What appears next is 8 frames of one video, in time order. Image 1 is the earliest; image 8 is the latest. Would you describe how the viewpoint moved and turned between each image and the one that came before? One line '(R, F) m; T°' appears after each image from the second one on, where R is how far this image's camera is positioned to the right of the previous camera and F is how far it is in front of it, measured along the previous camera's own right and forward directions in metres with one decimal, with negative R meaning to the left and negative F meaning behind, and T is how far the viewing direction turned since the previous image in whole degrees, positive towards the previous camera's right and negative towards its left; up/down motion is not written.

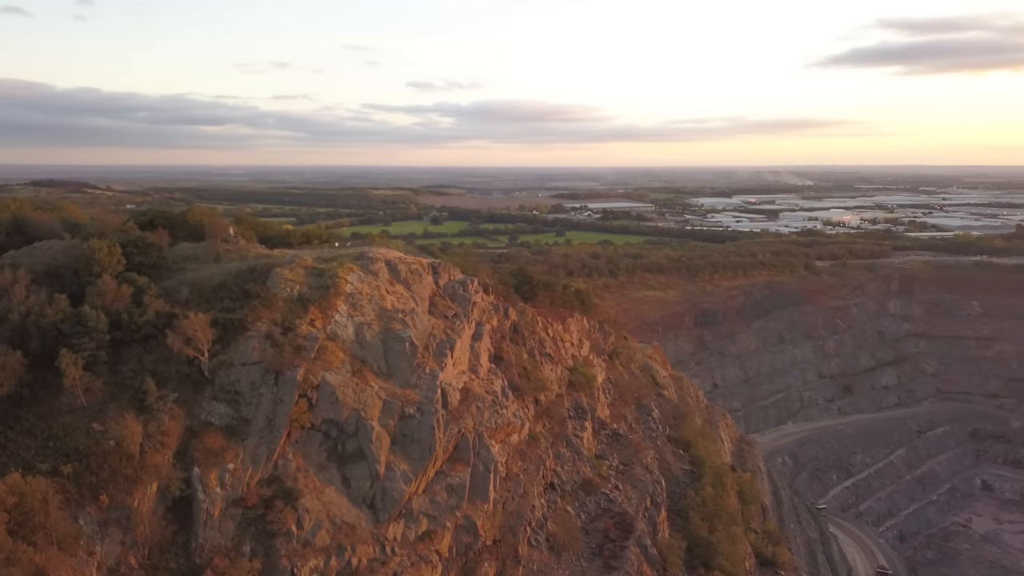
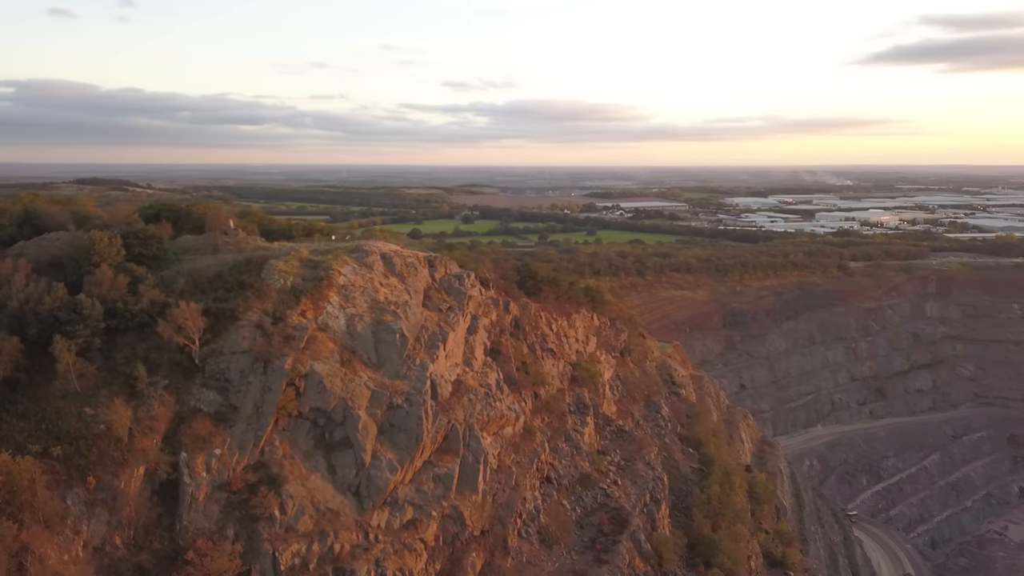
(+0.6, 0.0) m; -2°
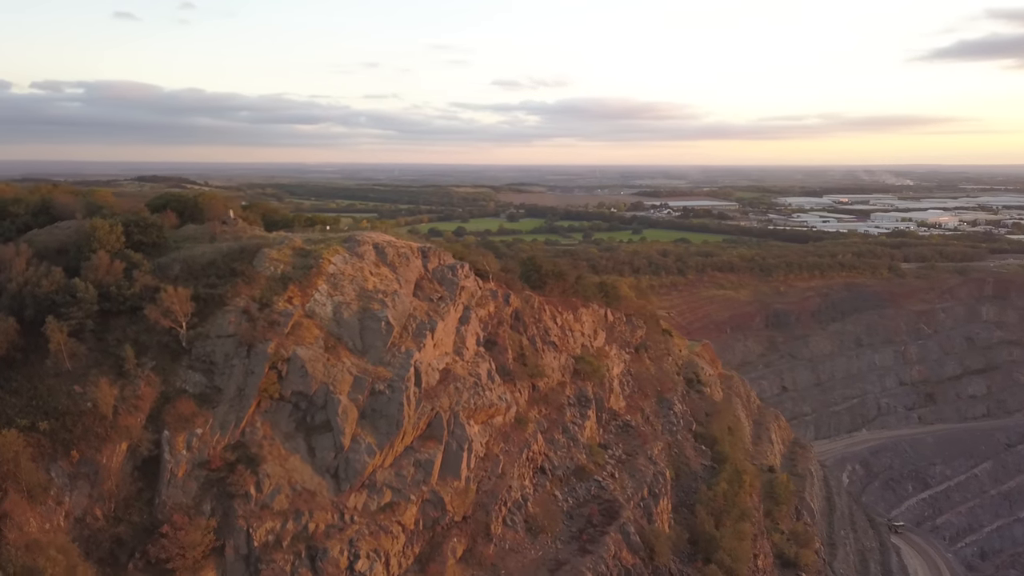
(+0.9, -0.1) m; -3°
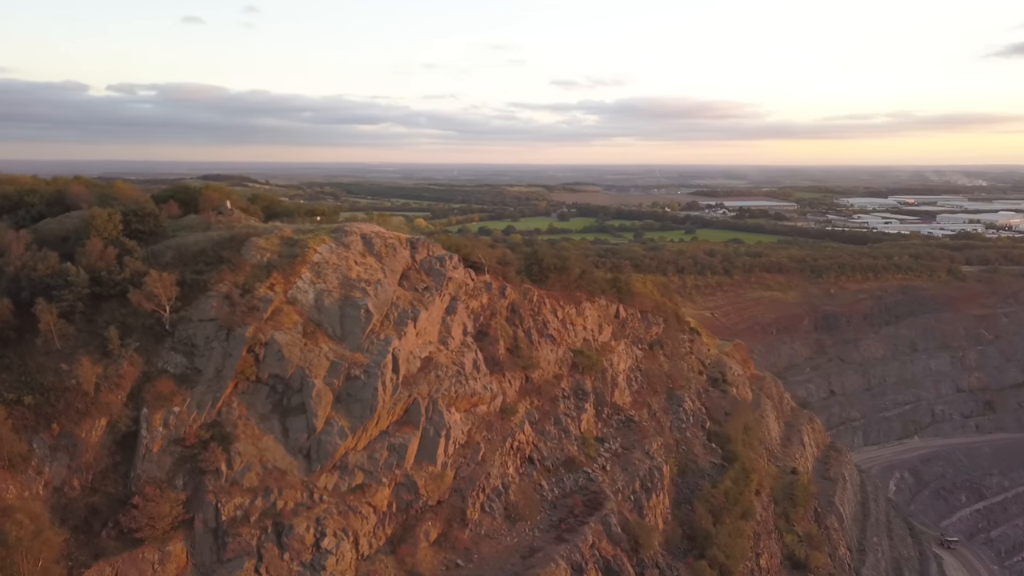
(+1.1, -0.1) m; -3°
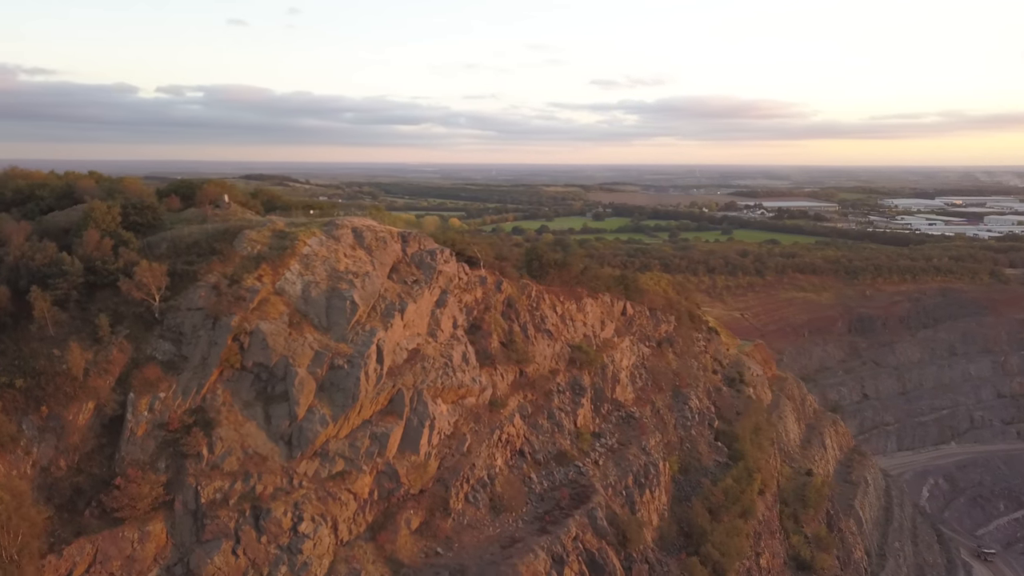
(+0.8, -0.1) m; -2°
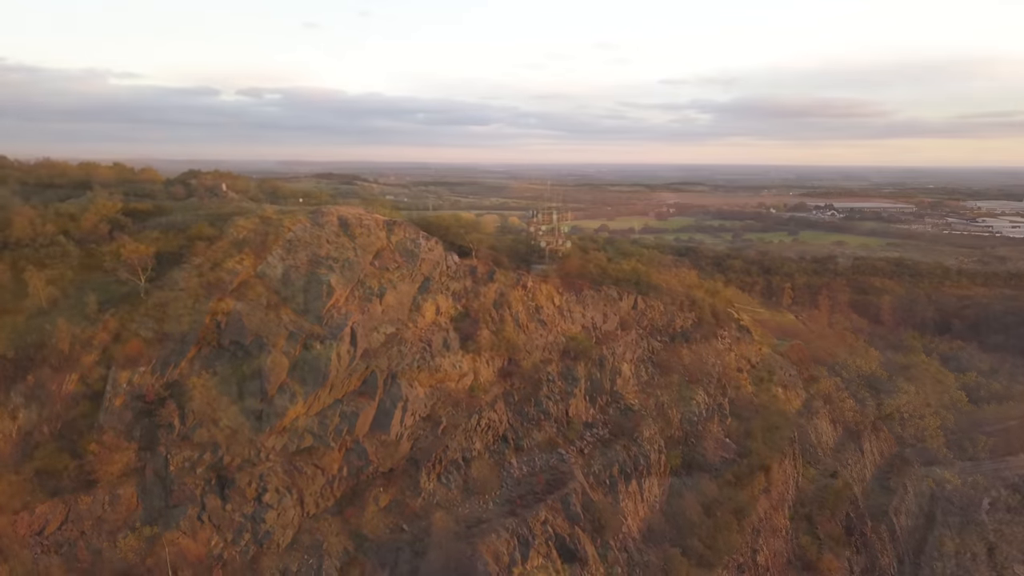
(+1.4, -0.2) m; -4°
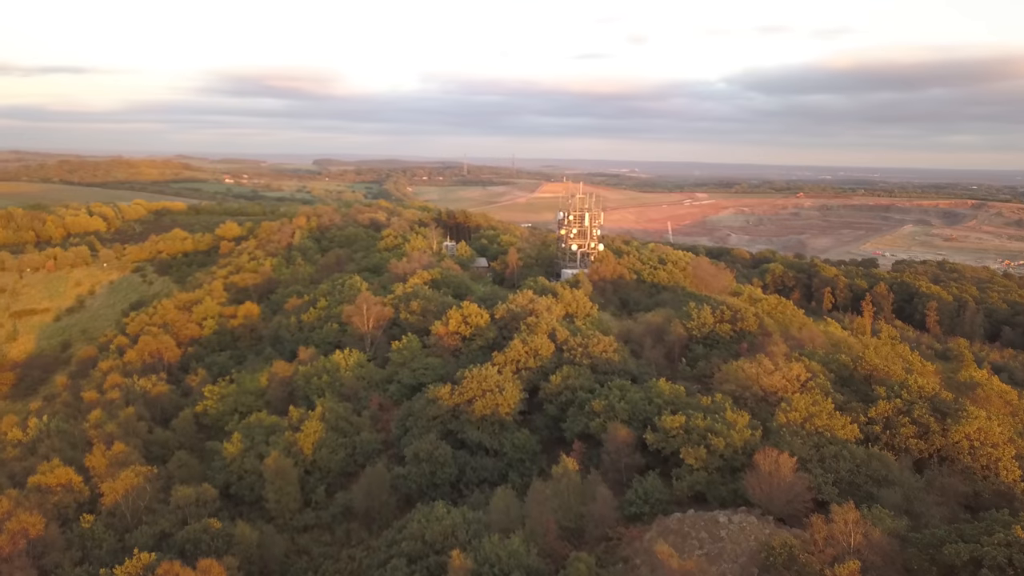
(+0.2, +1.1) m; -3°
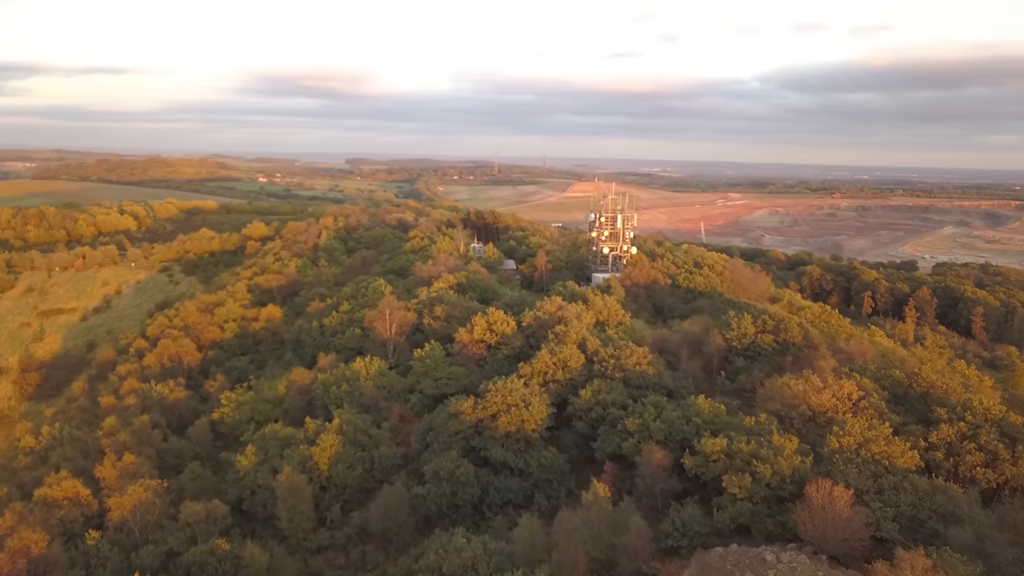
(0.0, +1.1) m; -3°
